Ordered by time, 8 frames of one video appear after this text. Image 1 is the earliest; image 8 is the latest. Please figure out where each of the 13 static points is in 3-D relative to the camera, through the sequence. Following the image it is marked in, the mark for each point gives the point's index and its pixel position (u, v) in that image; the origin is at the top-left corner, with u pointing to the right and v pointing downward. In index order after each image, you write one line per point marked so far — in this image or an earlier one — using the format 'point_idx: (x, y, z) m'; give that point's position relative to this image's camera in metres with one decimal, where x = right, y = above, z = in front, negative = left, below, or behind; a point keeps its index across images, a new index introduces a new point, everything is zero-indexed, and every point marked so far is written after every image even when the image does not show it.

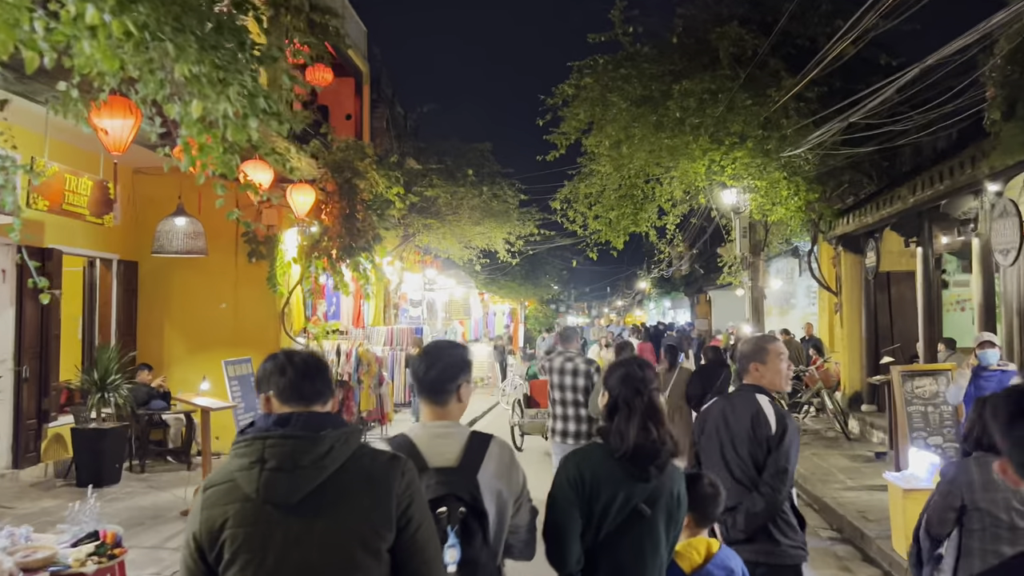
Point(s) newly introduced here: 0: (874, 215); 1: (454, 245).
0: (+5.0, +1.0, +11.1) m
1: (-1.3, +1.0, +18.4) m
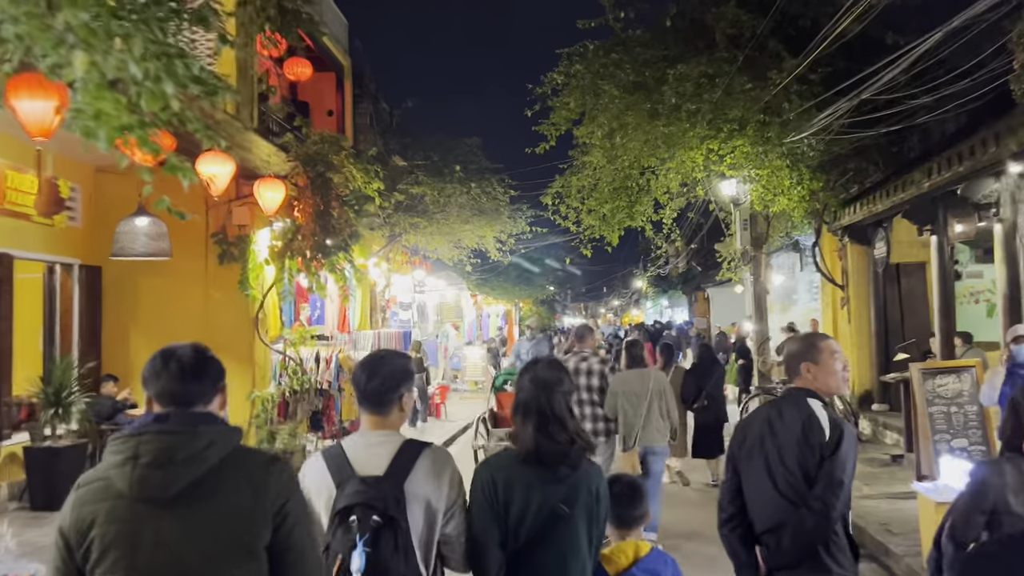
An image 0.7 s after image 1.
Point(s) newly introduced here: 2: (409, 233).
0: (+4.9, +1.1, +10.4) m
1: (-1.5, +0.9, +17.7) m
2: (-2.1, +1.1, +16.3) m
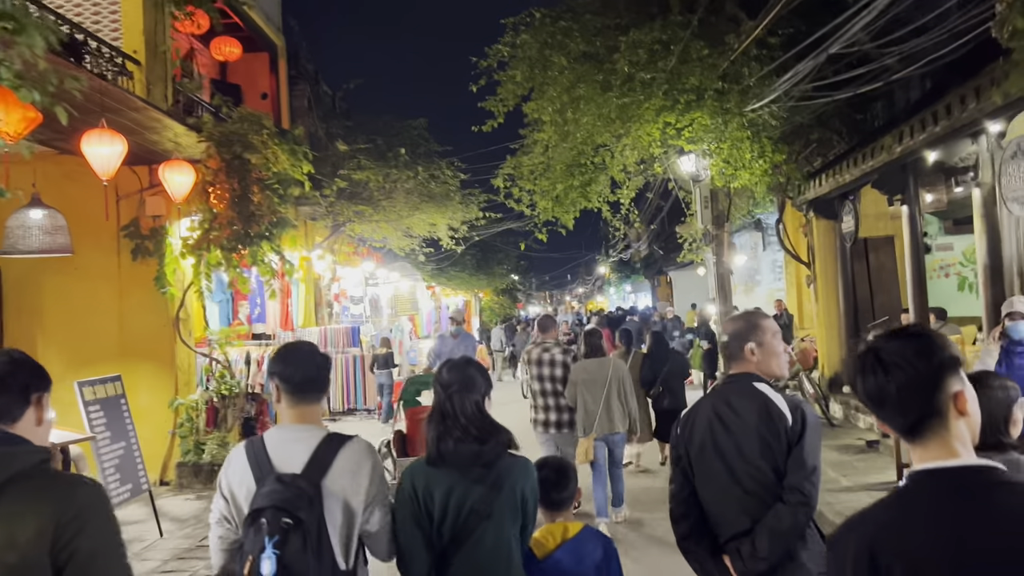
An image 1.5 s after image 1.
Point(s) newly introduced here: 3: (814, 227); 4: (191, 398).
0: (+4.2, +1.4, +9.8) m
1: (-2.5, +1.1, +16.8) m
2: (-3.0, +1.3, +15.3) m
3: (+4.6, +0.9, +12.2) m
4: (-3.8, -1.3, +9.5) m
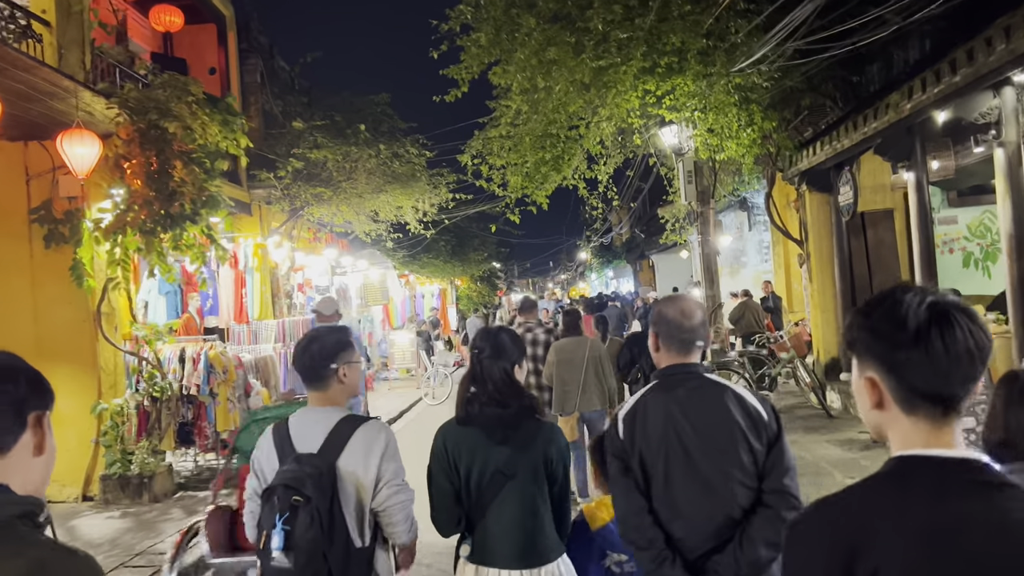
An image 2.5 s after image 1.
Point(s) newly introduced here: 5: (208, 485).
0: (+3.8, +1.7, +8.9) m
1: (-3.1, +1.3, +15.8) m
2: (-3.6, +1.5, +14.2) m
3: (+4.2, +1.2, +11.3) m
4: (-4.2, -1.2, +8.5) m
5: (-3.4, -2.2, +9.0) m
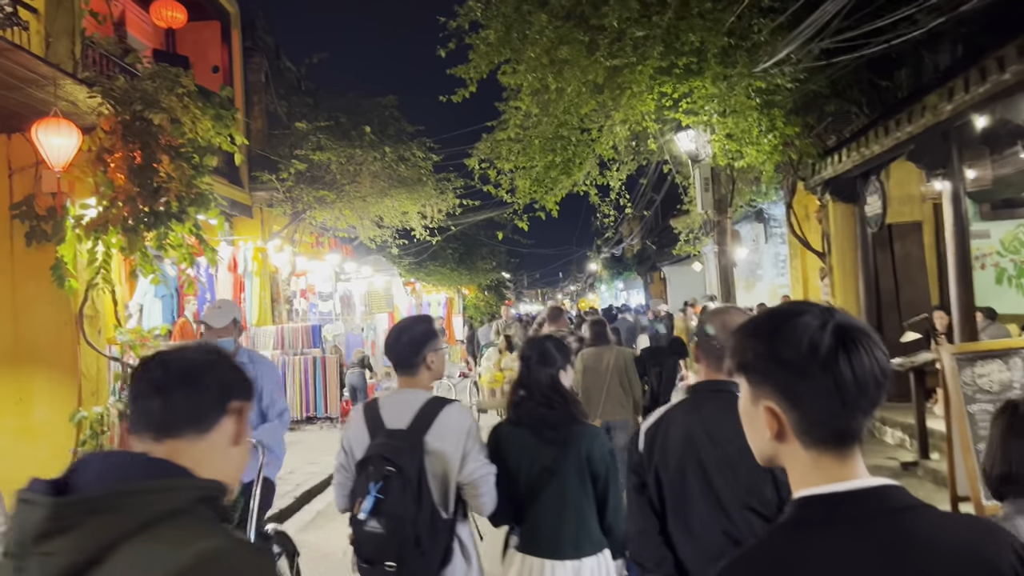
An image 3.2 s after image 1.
0: (+3.9, +1.5, +8.3) m
1: (-2.9, +1.2, +15.3) m
2: (-3.4, +1.4, +13.8) m
3: (+4.3, +1.0, +10.7) m
4: (-4.2, -1.2, +8.0) m
5: (-3.4, -2.3, +8.5) m
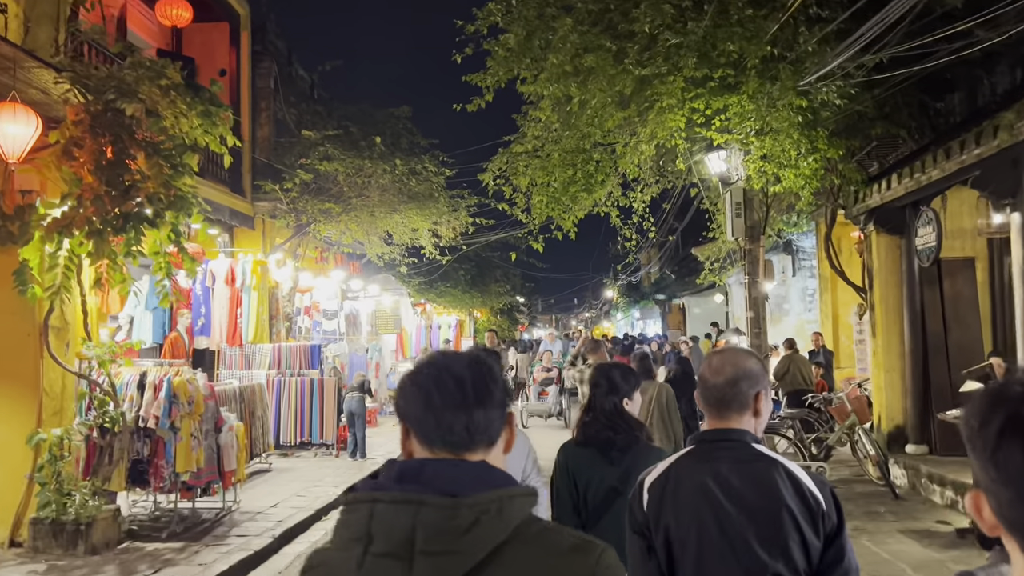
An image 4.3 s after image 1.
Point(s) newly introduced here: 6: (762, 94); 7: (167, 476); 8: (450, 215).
0: (+4.0, +1.1, +7.5) m
1: (-2.6, +0.9, +14.6) m
2: (-3.2, +1.1, +13.1) m
3: (+4.5, +0.5, +9.9) m
4: (-4.1, -1.3, +7.2) m
5: (-3.4, -2.4, +7.7) m
6: (+2.6, +2.0, +8.4) m
7: (-3.3, -1.8, +7.7) m
8: (-1.1, +1.3, +14.7) m
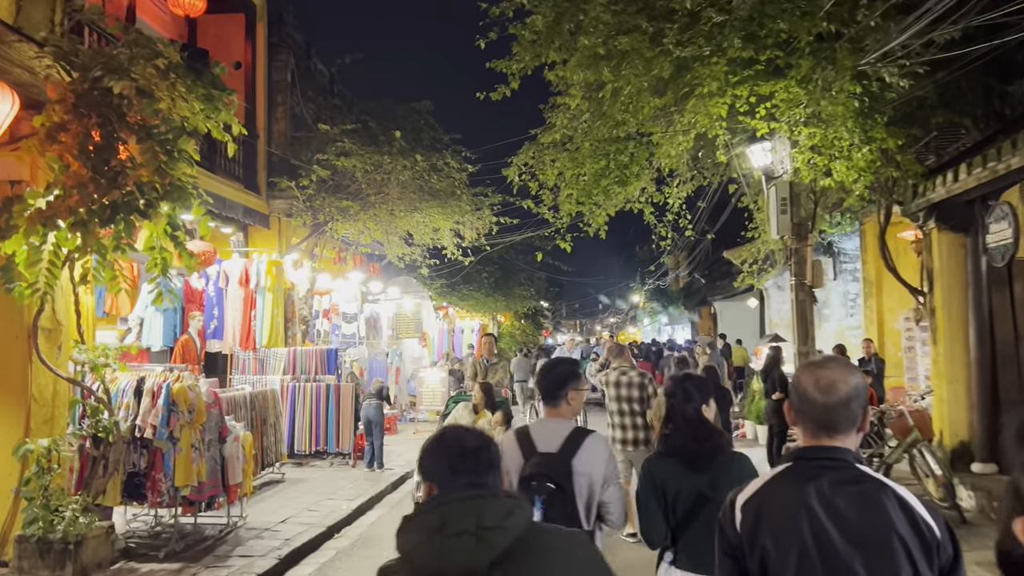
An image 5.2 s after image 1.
0: (+4.3, +1.1, +6.7) m
1: (-2.2, +0.8, +14.0) m
2: (-2.7, +1.1, +12.5) m
3: (+4.8, +0.5, +9.1) m
4: (-3.9, -1.3, +6.7) m
5: (-3.2, -2.4, +7.1) m
6: (+2.9, +2.0, +7.7) m
7: (-3.1, -1.8, +7.1) m
8: (-0.7, +1.3, +14.1) m
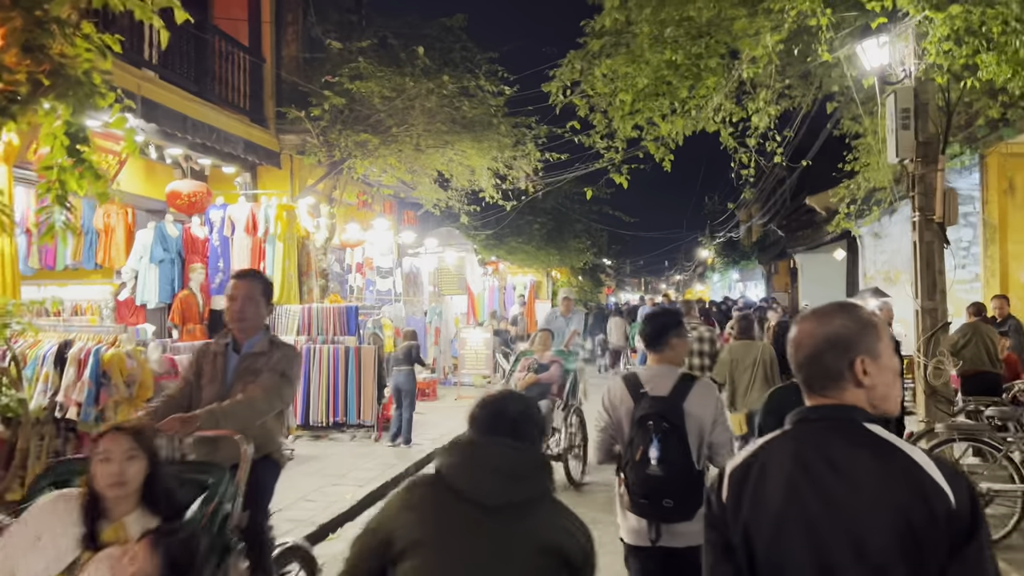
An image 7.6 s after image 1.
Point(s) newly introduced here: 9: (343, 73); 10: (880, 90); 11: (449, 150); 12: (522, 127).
0: (+4.4, +1.5, +4.4) m
1: (-1.4, +1.6, +12.2) m
2: (-2.1, +1.8, +10.7) m
3: (+5.1, +1.1, +6.8) m
4: (-3.7, -0.9, +5.1) m
5: (-2.9, -1.9, +5.6) m
6: (+3.1, +2.5, +5.4) m
7: (-2.9, -1.4, +5.6) m
8: (+0.1, +2.1, +12.2) m
9: (-2.2, +2.8, +10.6) m
10: (+3.6, +1.9, +7.8) m
11: (-0.9, +1.9, +11.3) m
12: (+0.2, +2.5, +12.2) m
